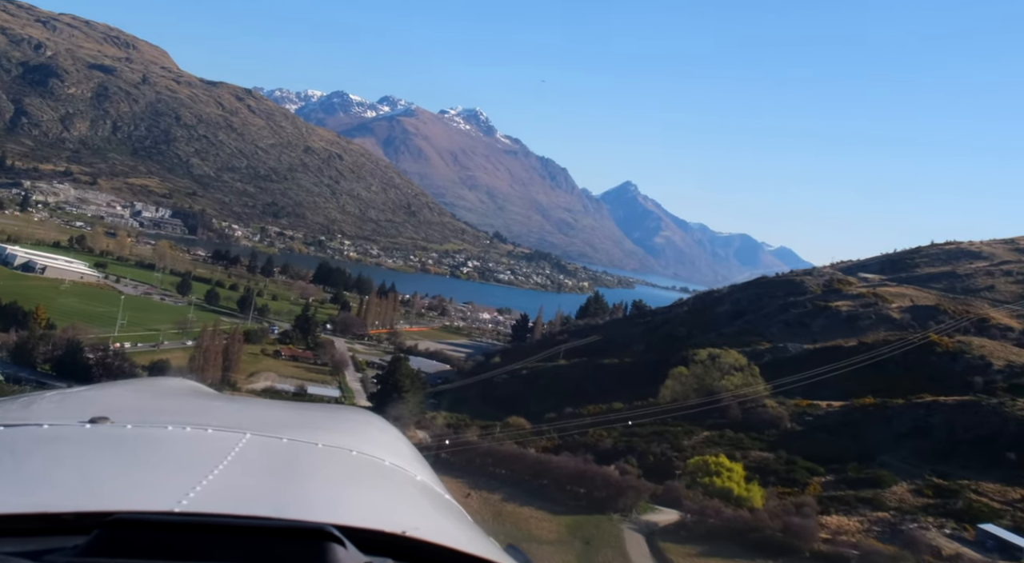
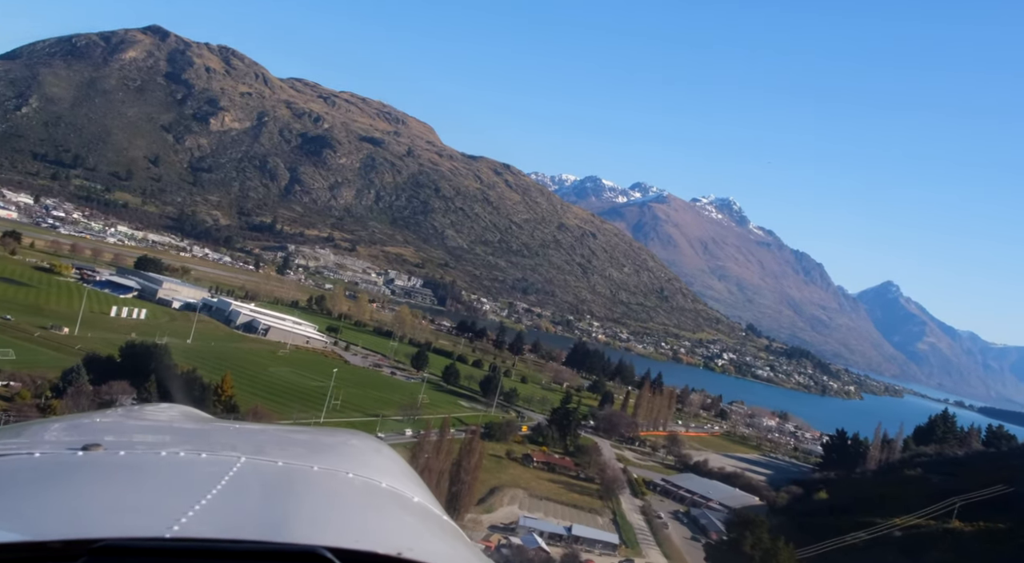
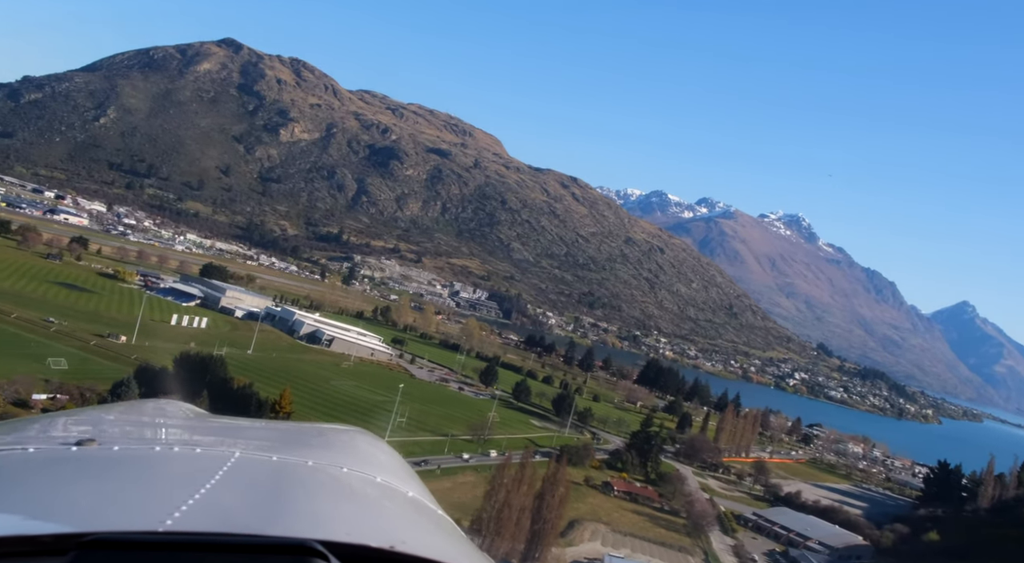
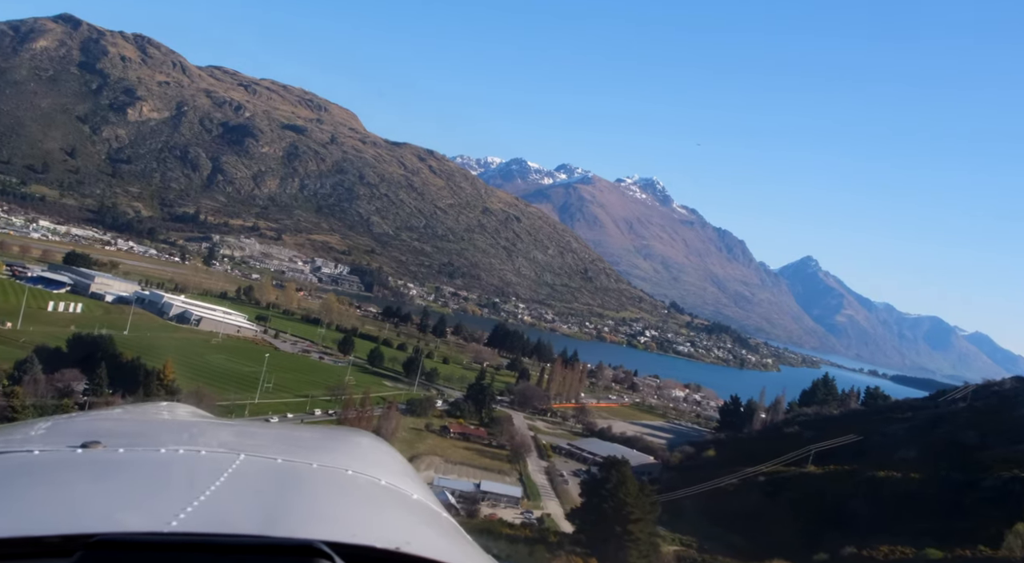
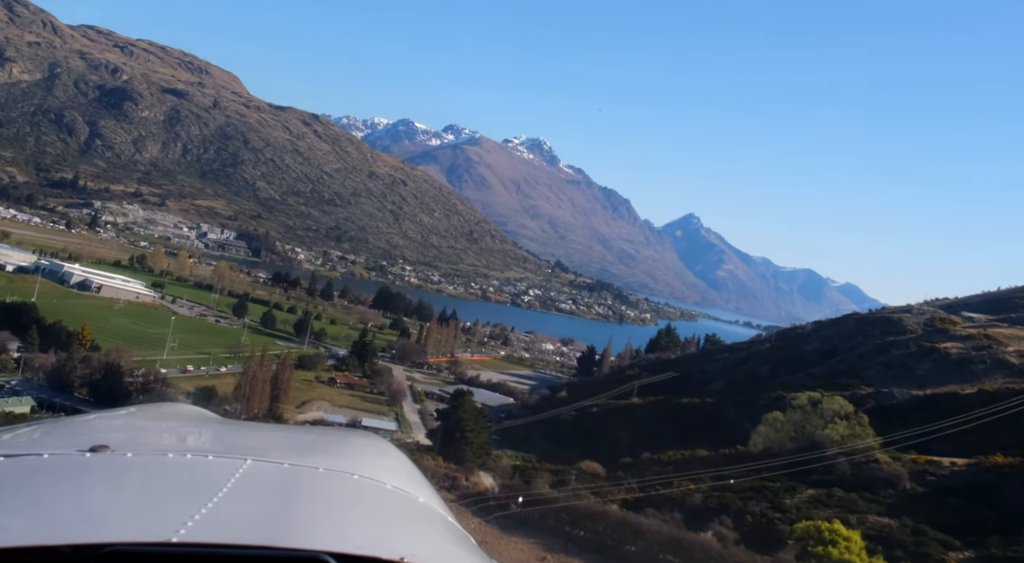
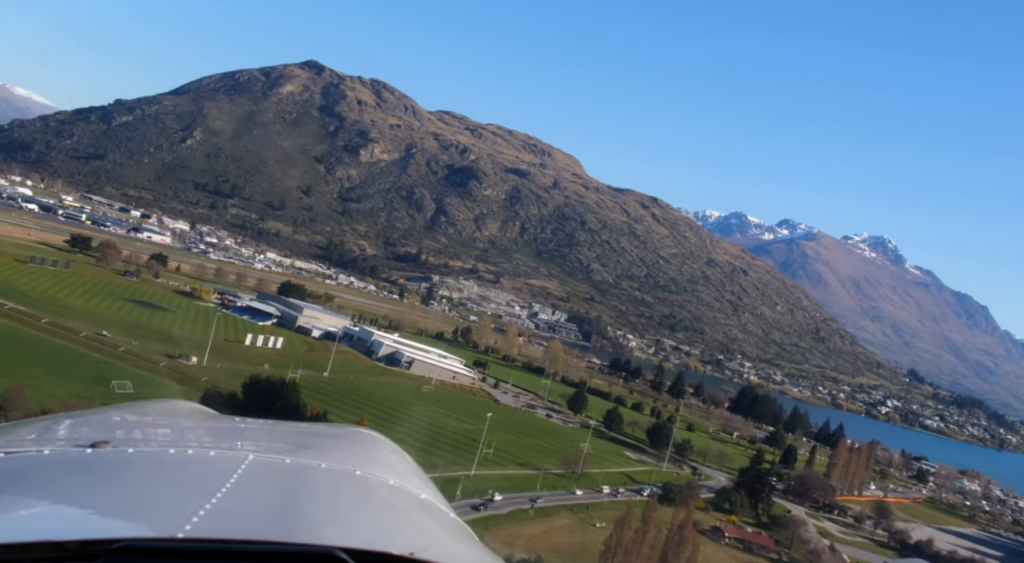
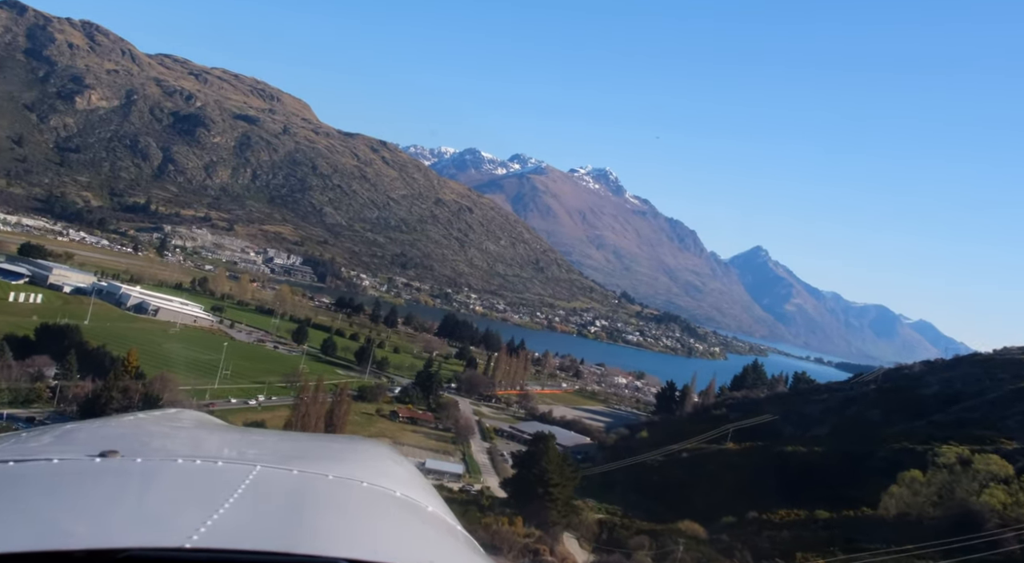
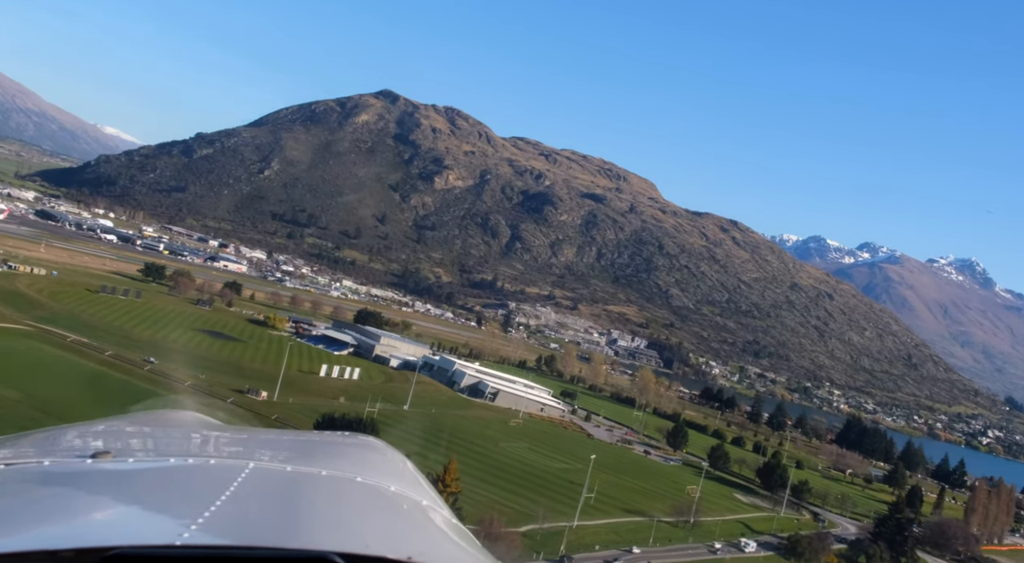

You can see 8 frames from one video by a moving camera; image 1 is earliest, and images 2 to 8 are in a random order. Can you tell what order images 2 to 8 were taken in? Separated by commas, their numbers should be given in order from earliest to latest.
5, 7, 4, 2, 3, 6, 8
